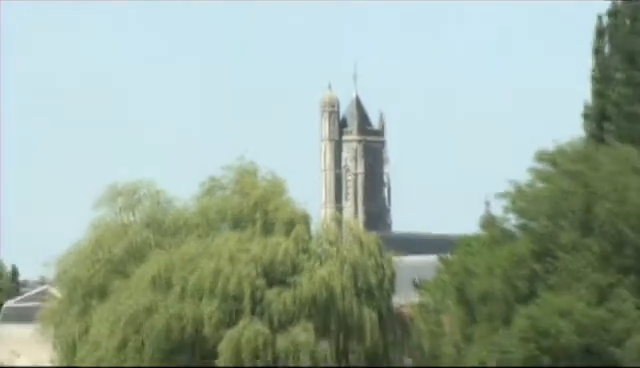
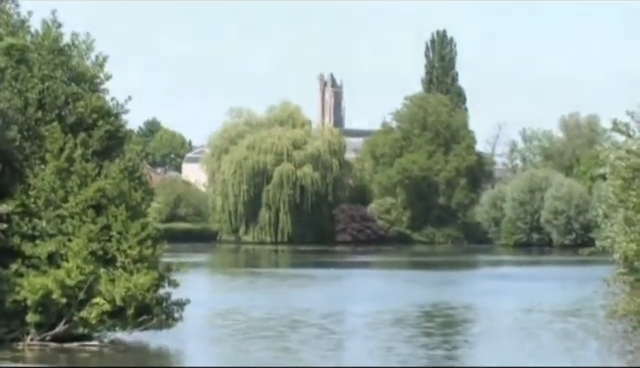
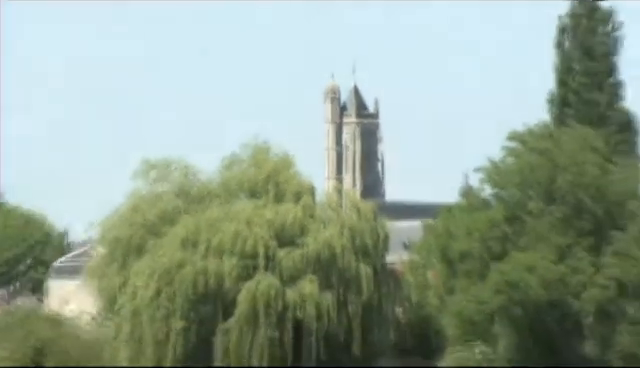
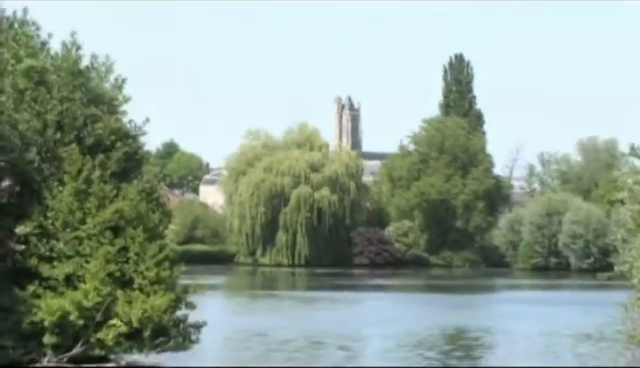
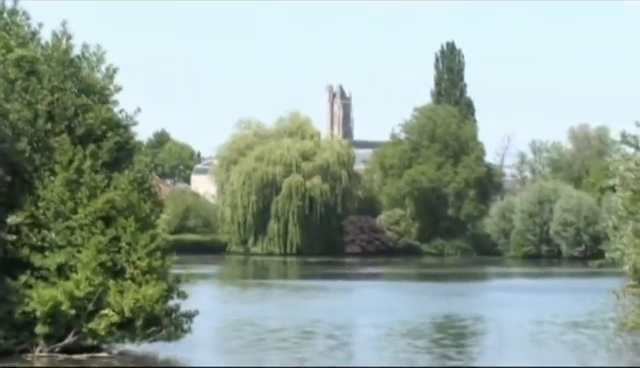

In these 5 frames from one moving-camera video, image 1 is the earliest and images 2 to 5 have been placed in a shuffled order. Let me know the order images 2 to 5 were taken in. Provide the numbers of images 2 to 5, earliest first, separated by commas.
3, 4, 5, 2
